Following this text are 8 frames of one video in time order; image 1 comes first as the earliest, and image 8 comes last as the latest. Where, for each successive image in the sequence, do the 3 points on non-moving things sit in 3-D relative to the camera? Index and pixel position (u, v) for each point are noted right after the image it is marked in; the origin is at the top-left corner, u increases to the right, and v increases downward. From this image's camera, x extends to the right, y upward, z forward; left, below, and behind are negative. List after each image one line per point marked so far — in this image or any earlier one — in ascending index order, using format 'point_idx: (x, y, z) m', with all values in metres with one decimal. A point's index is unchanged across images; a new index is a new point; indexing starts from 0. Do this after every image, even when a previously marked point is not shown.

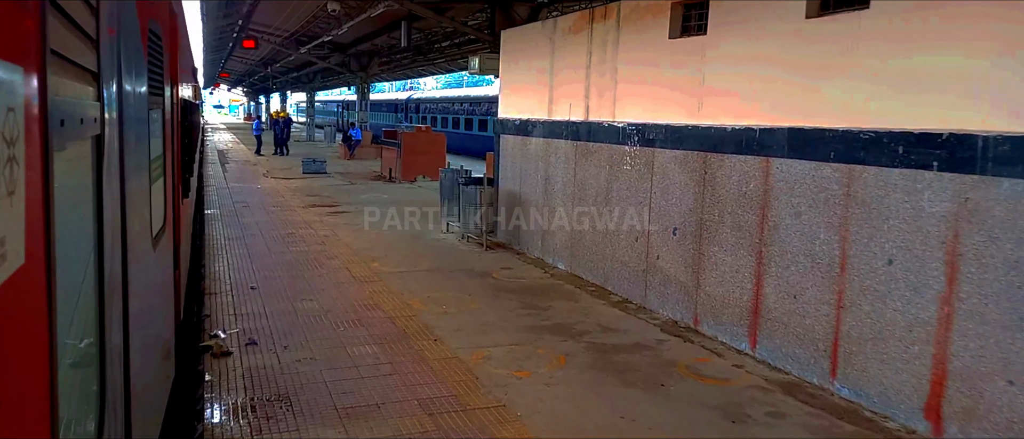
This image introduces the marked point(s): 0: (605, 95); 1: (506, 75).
0: (+0.9, +1.2, +7.2) m
1: (-0.1, +1.9, +9.5) m
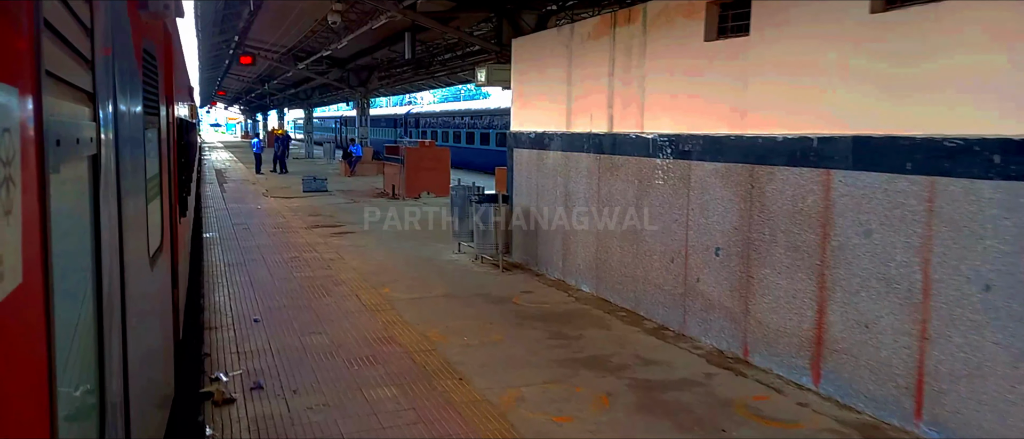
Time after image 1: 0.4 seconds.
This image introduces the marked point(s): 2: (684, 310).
0: (+1.1, +1.1, +6.7) m
1: (+0.1, +1.7, +9.0) m
2: (+1.4, -0.7, +5.9) m
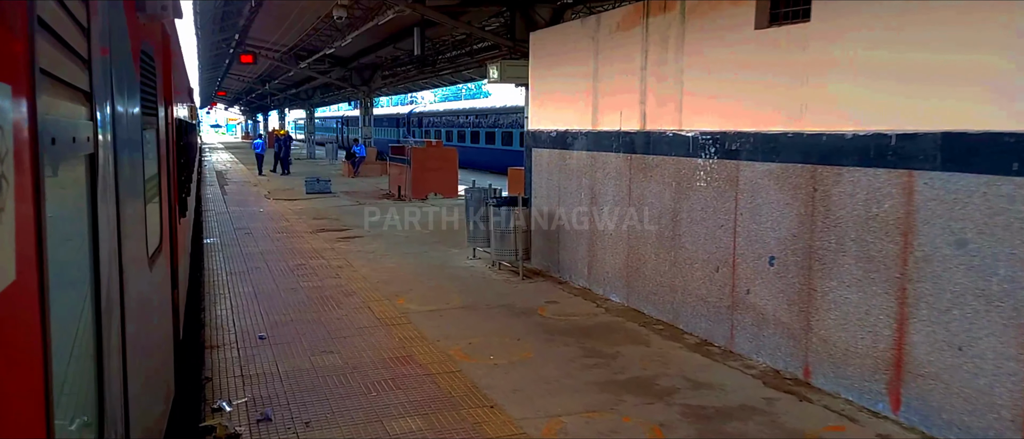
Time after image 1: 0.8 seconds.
0: (+1.3, +1.0, +6.2) m
1: (+0.3, +1.6, +8.5) m
2: (+1.6, -0.8, +5.4) m
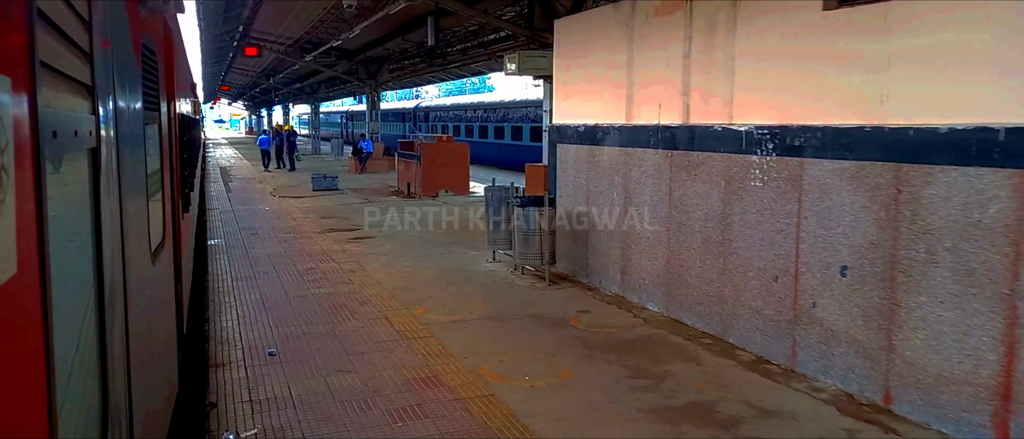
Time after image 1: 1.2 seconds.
0: (+1.6, +1.0, +5.6) m
1: (+0.6, +1.6, +7.9) m
2: (+1.9, -0.8, +4.8) m
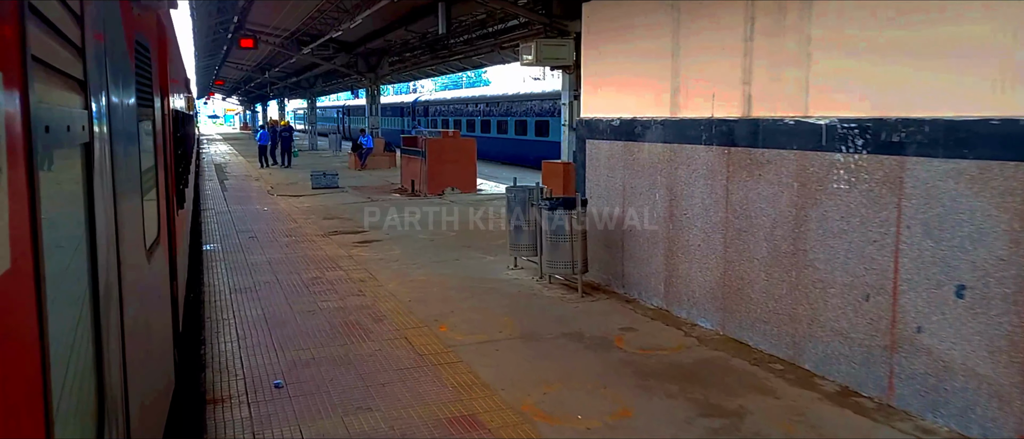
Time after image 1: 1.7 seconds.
0: (+1.8, +1.0, +4.9) m
1: (+0.8, +1.6, +7.2) m
2: (+2.2, -0.9, +4.1) m
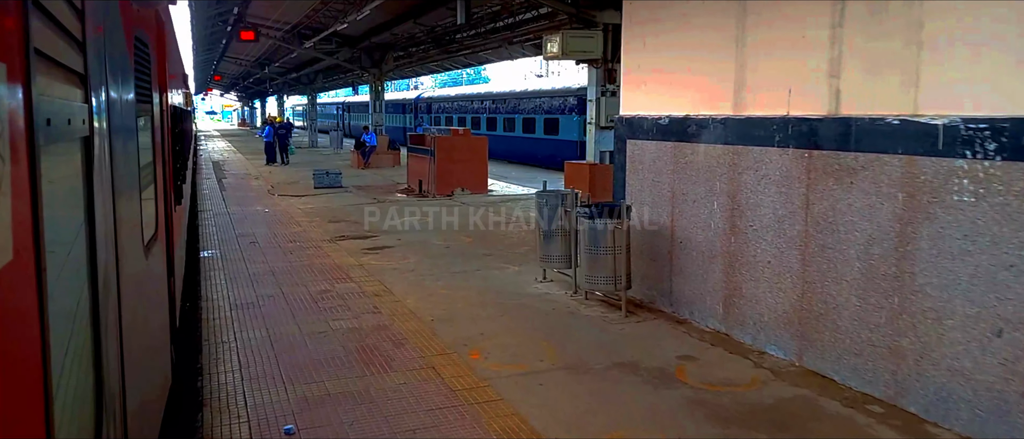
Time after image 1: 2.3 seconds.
0: (+2.1, +0.9, +4.2) m
1: (+1.1, +1.5, +6.4) m
2: (+2.5, -1.0, +3.4) m
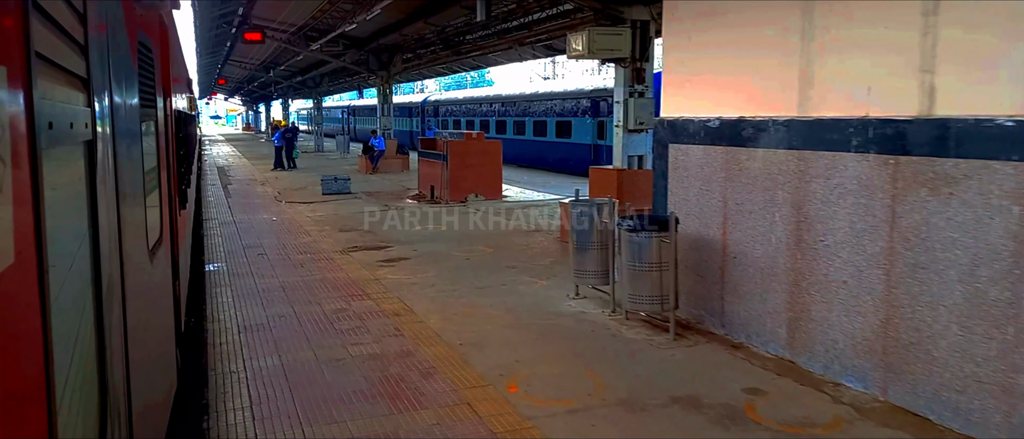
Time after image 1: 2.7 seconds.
0: (+2.4, +0.8, +3.6) m
1: (+1.4, +1.4, +5.9) m
2: (+2.7, -1.0, +2.8) m
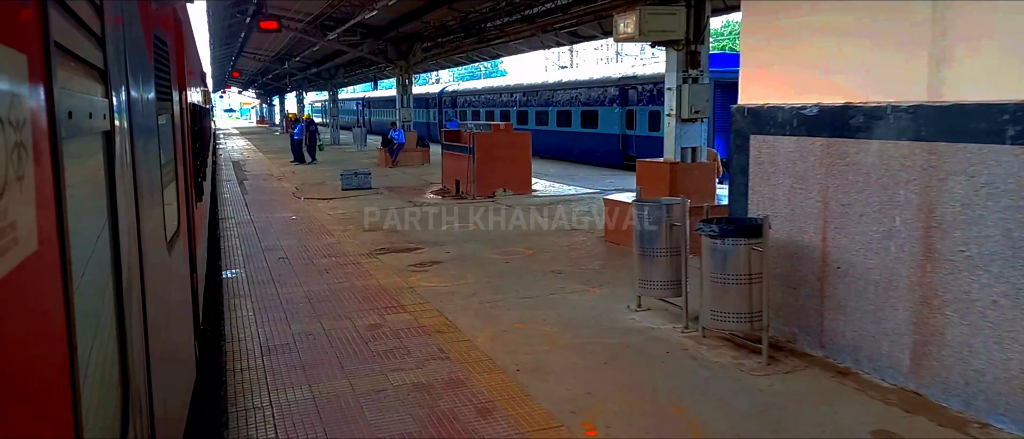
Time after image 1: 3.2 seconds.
0: (+2.8, +0.7, +2.8) m
1: (+1.8, +1.4, +5.1) m
2: (+3.1, -1.1, +2.1) m
